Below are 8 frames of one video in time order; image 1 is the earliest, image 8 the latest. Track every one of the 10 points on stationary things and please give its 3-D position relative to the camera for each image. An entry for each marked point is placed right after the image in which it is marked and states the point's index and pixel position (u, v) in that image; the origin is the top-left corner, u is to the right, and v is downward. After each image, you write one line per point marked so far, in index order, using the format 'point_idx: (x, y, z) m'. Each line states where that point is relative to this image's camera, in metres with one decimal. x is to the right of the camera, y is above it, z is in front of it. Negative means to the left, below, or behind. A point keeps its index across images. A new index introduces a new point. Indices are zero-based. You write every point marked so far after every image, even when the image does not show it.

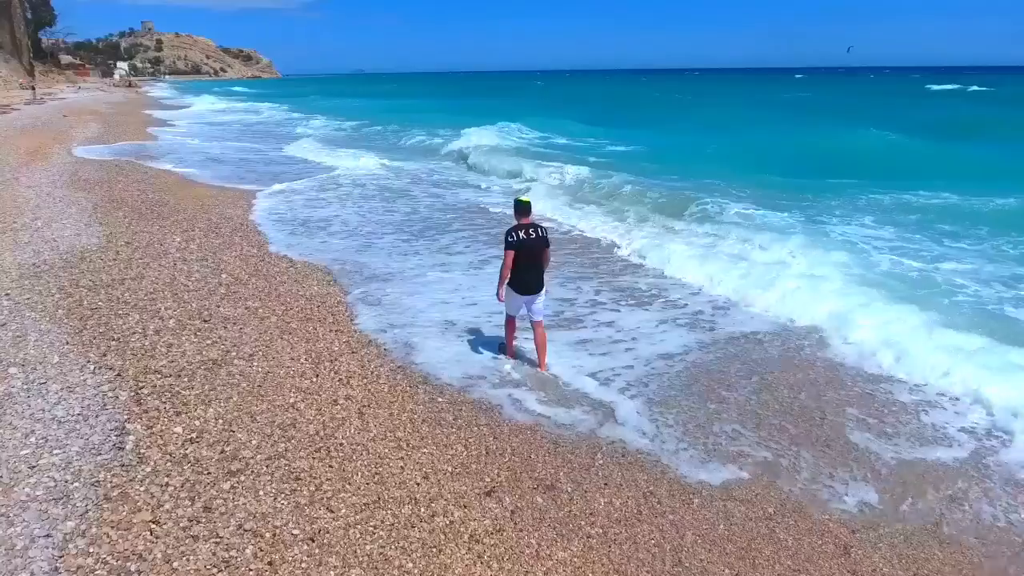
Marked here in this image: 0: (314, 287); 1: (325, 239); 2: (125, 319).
0: (-2.8, 0.0, +9.2) m
1: (-3.5, +1.0, +12.2) m
2: (-4.4, -0.4, +7.5) m
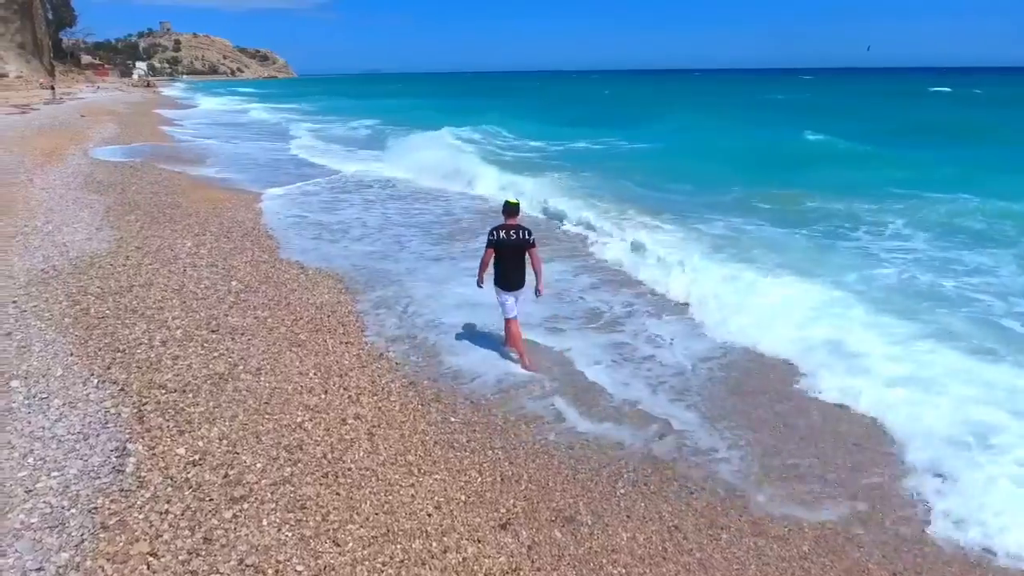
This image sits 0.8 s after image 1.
0: (-2.6, -0.1, +9.0) m
1: (-3.2, +0.8, +12.0) m
2: (-4.2, -0.5, +7.3) m
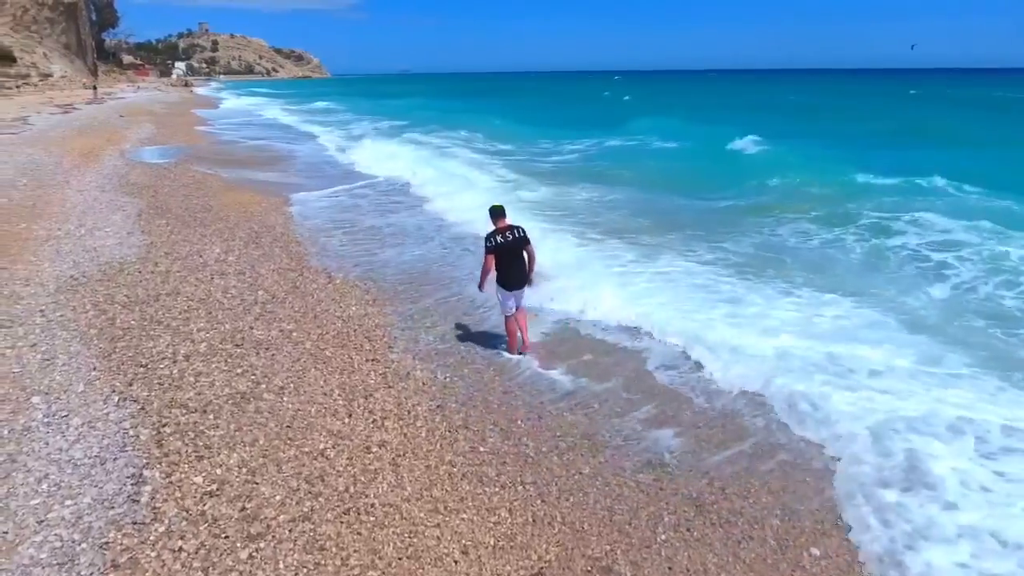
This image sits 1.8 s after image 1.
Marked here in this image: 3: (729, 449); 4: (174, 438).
0: (-2.2, -0.3, +8.8) m
1: (-2.6, +0.7, +11.8) m
2: (-3.9, -0.6, +7.1) m
3: (+1.9, -1.4, +5.8) m
4: (-2.7, -1.2, +5.2) m
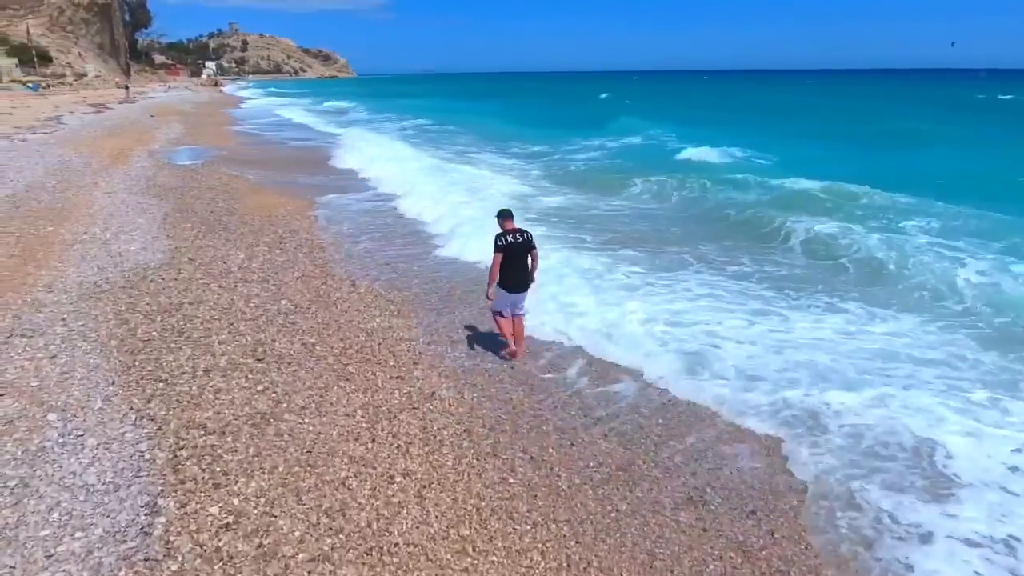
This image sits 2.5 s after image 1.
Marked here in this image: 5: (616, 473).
0: (-1.8, -0.4, +8.5) m
1: (-2.1, +0.6, +11.6) m
2: (-3.6, -0.7, +7.0) m
3: (+2.2, -1.6, +5.4) m
4: (-2.5, -1.3, +5.0) m
5: (+0.8, -1.5, +5.3) m
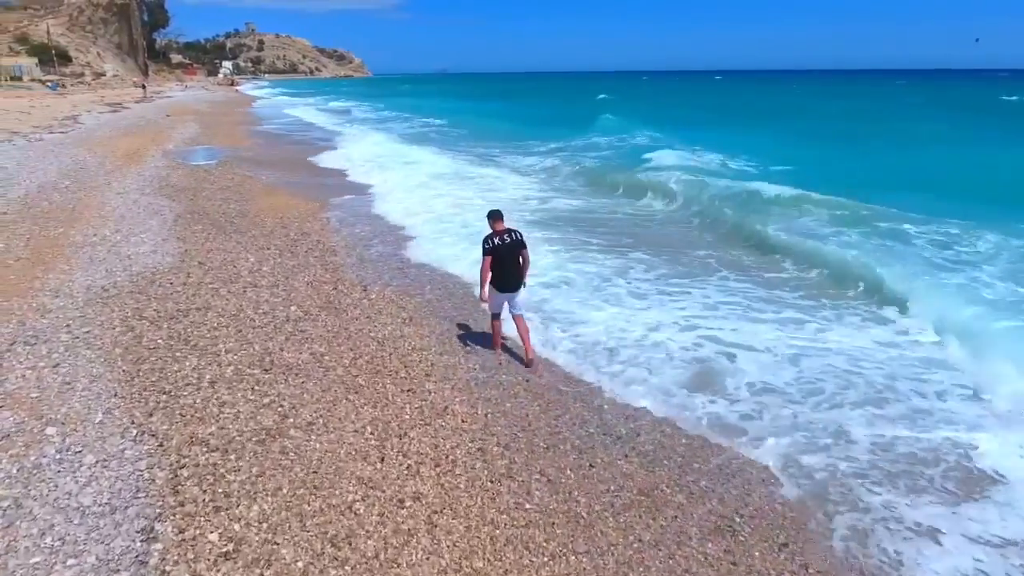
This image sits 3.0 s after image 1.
0: (-1.6, -0.5, +8.3) m
1: (-1.9, +0.5, +11.4) m
2: (-3.4, -0.8, +6.7) m
3: (+2.3, -1.7, +5.1) m
4: (-2.3, -1.4, +4.8) m
5: (+1.0, -1.6, +5.0) m
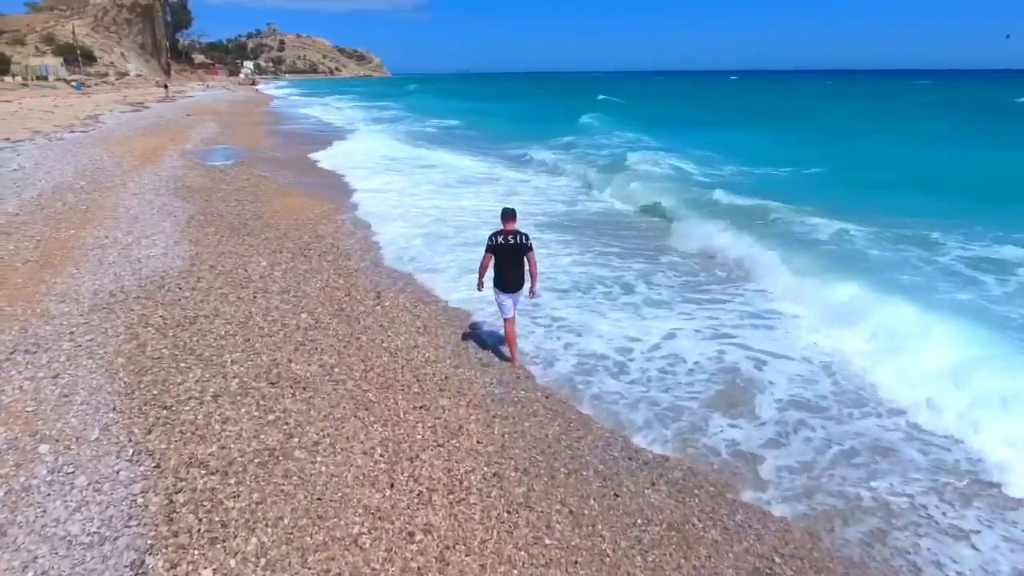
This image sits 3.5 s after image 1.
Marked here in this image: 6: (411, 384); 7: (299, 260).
0: (-1.4, -0.6, +8.0) m
1: (-1.6, +0.4, +11.0) m
2: (-3.2, -0.9, +6.5) m
3: (+2.4, -1.9, +4.6) m
4: (-2.2, -1.5, +4.5) m
5: (+1.1, -1.7, +4.6) m
6: (-1.0, -1.0, +6.7) m
7: (-3.6, +0.5, +10.9) m
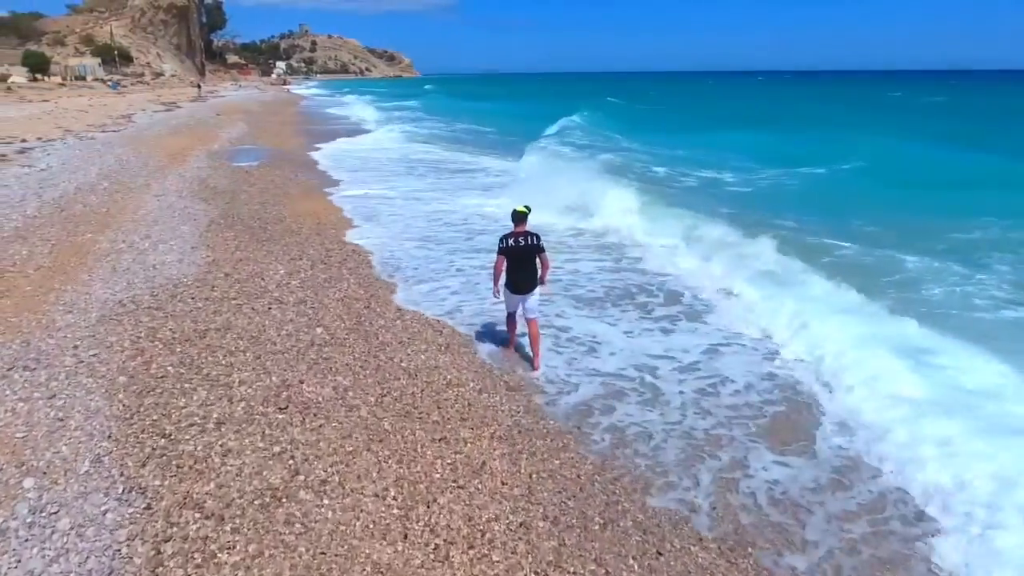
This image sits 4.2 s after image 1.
0: (-1.0, -0.8, +7.4) m
1: (-1.1, +0.2, +10.5) m
2: (-3.0, -1.0, +6.0) m
3: (+2.6, -2.1, +3.9) m
4: (-2.0, -1.7, +4.0) m
5: (+1.3, -2.0, +4.0) m
6: (-0.8, -1.2, +6.2) m
7: (-3.1, +0.3, +10.5) m
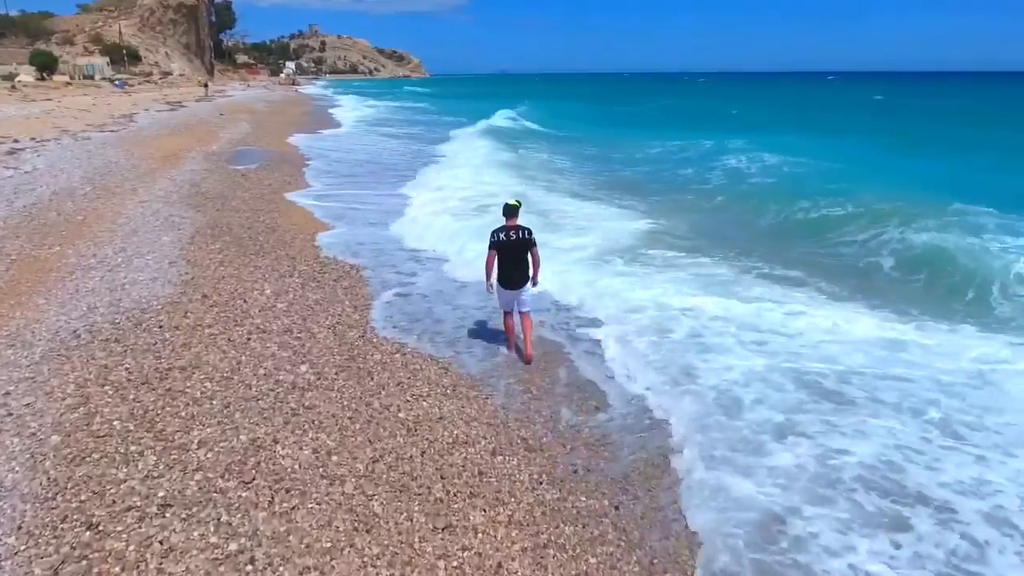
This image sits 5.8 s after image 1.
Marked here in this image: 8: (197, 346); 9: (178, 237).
0: (-0.9, -1.1, +6.2) m
1: (-0.9, -0.1, +9.3) m
2: (-2.8, -1.3, +4.8) m
3: (+2.7, -2.4, +2.7) m
4: (-1.9, -2.0, +2.8) m
5: (+1.4, -2.3, +2.8) m
6: (-0.6, -1.5, +5.0) m
7: (-2.9, 0.0, +9.3) m
8: (-3.4, -0.6, +7.0) m
9: (-5.7, +0.9, +11.1) m
